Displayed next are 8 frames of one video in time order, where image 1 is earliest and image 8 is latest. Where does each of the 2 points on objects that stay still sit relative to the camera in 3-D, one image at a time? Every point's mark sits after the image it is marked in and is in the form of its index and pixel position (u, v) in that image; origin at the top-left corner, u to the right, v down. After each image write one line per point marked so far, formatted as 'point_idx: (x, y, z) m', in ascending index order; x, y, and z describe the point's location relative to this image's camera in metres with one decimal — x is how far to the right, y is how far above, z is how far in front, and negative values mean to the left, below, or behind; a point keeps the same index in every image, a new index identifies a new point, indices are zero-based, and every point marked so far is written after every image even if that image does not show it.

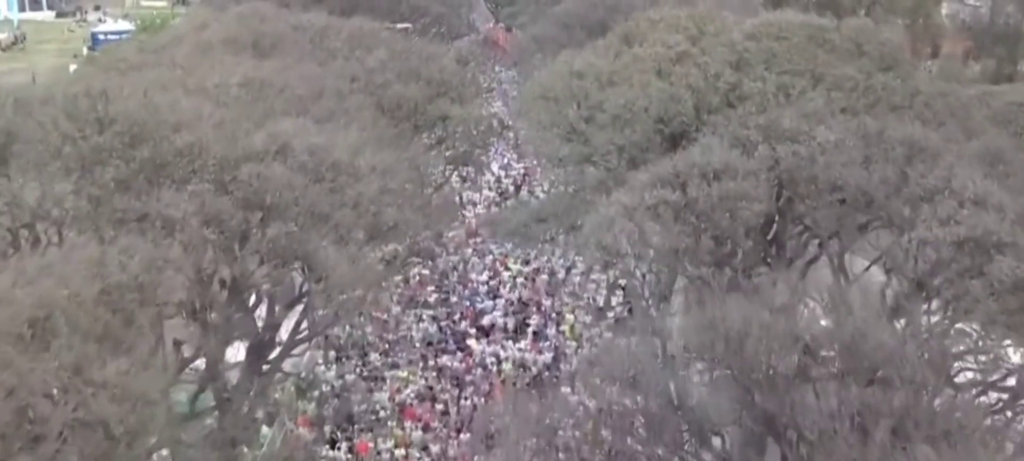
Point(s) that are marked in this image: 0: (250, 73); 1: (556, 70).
0: (-2.6, +1.5, +17.5) m
1: (+0.4, +1.5, +17.3) m
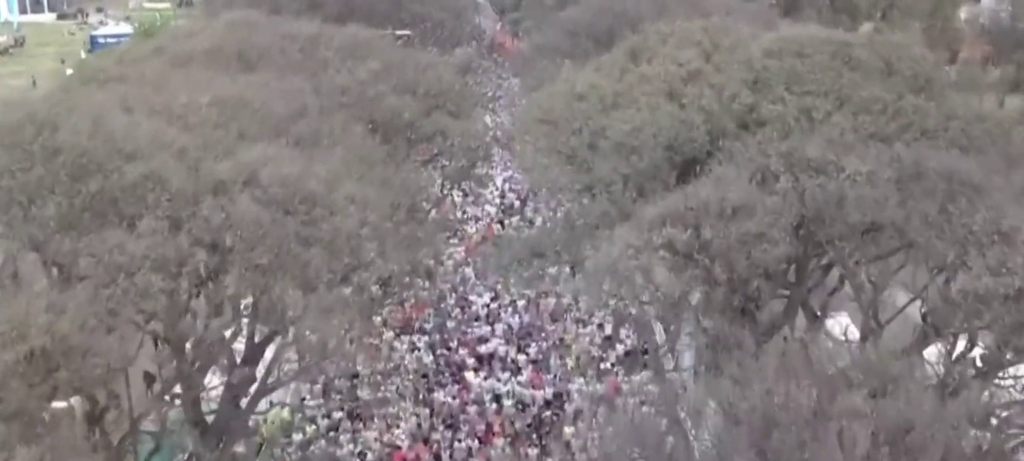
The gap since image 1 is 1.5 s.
0: (-2.6, +1.3, +16.2) m
1: (+0.4, +1.2, +15.9) m
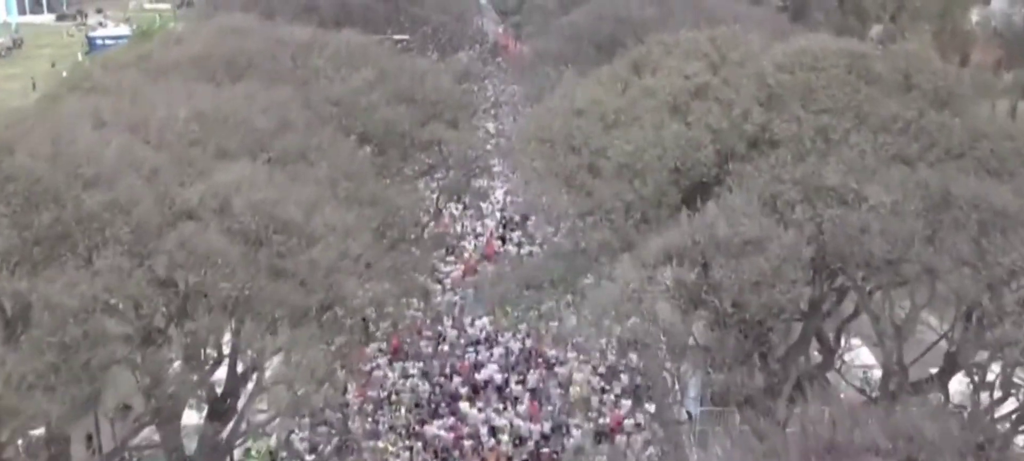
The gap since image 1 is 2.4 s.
0: (-2.6, +1.1, +15.3) m
1: (+0.4, +1.0, +15.0) m
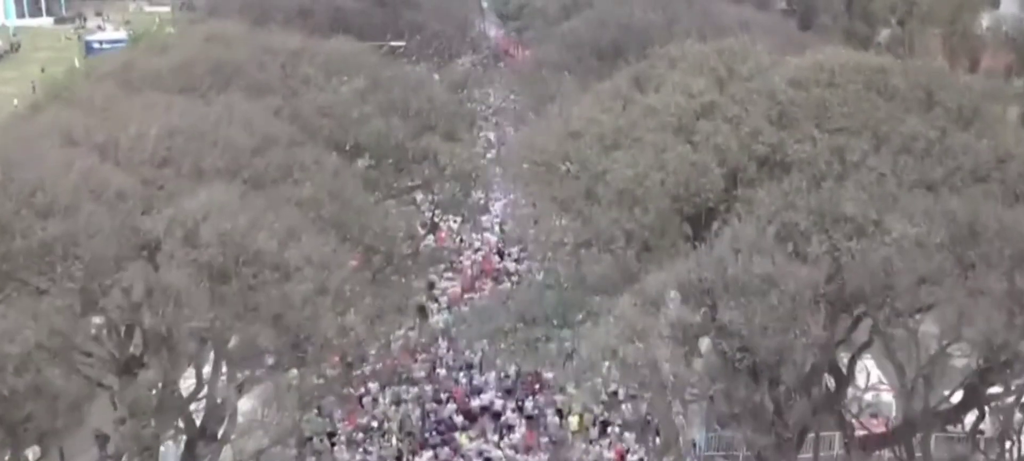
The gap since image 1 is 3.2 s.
0: (-2.6, +0.9, +14.4) m
1: (+0.3, +0.8, +14.1) m
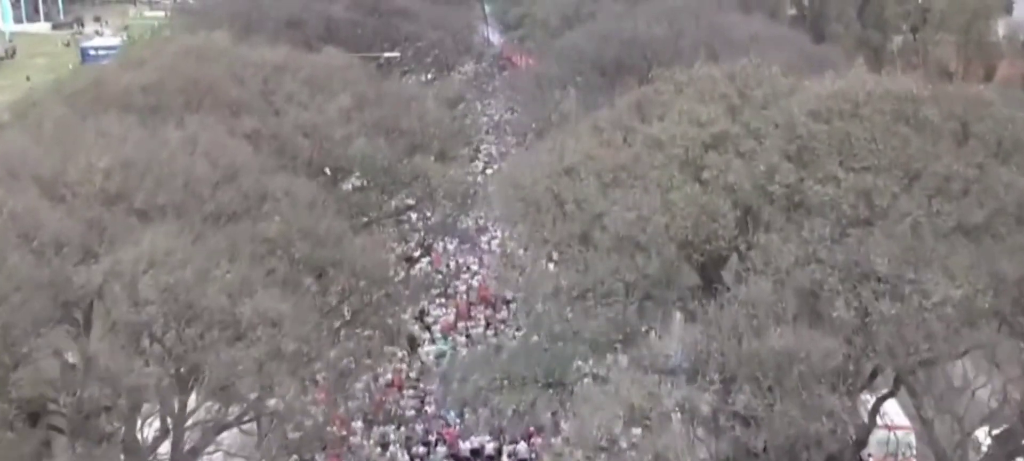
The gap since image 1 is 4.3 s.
0: (-2.7, +0.6, +13.2) m
1: (+0.2, +0.5, +12.9) m
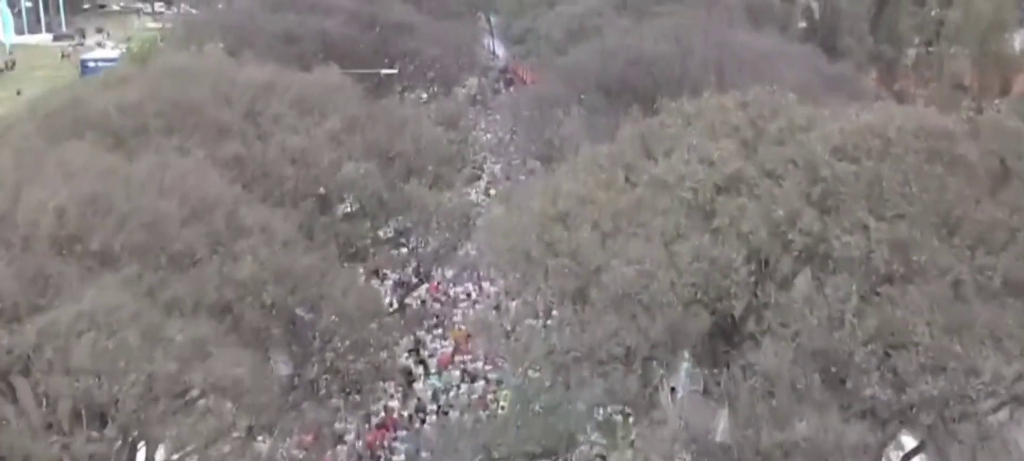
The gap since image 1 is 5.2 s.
0: (-2.8, +0.3, +12.1) m
1: (+0.2, +0.3, +11.8) m
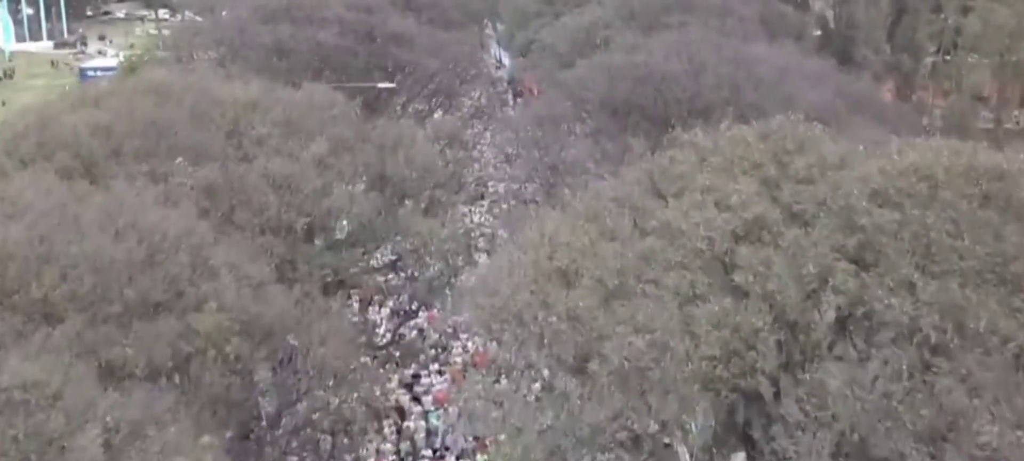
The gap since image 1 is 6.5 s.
0: (-2.8, +0.1, +10.9) m
1: (+0.2, 0.0, +10.6) m
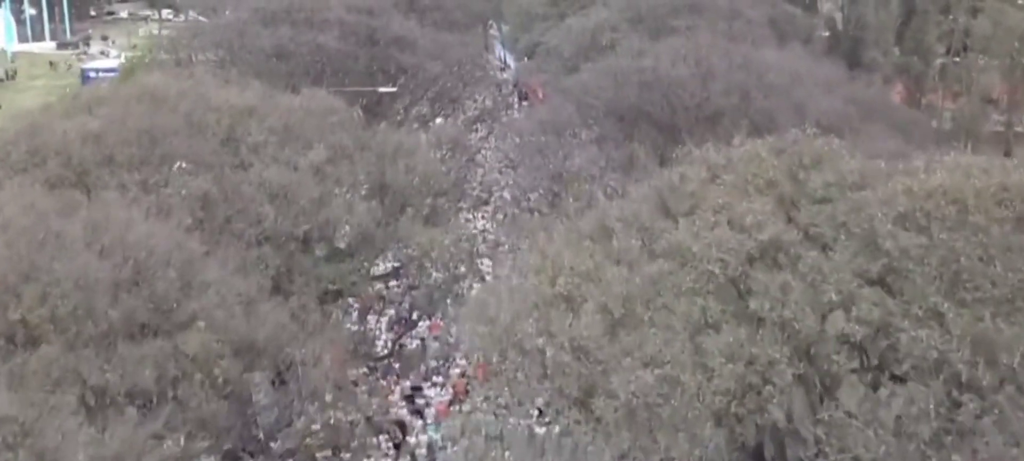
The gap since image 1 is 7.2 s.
0: (-2.8, 0.0, +10.4) m
1: (+0.2, -0.1, +10.1) m
